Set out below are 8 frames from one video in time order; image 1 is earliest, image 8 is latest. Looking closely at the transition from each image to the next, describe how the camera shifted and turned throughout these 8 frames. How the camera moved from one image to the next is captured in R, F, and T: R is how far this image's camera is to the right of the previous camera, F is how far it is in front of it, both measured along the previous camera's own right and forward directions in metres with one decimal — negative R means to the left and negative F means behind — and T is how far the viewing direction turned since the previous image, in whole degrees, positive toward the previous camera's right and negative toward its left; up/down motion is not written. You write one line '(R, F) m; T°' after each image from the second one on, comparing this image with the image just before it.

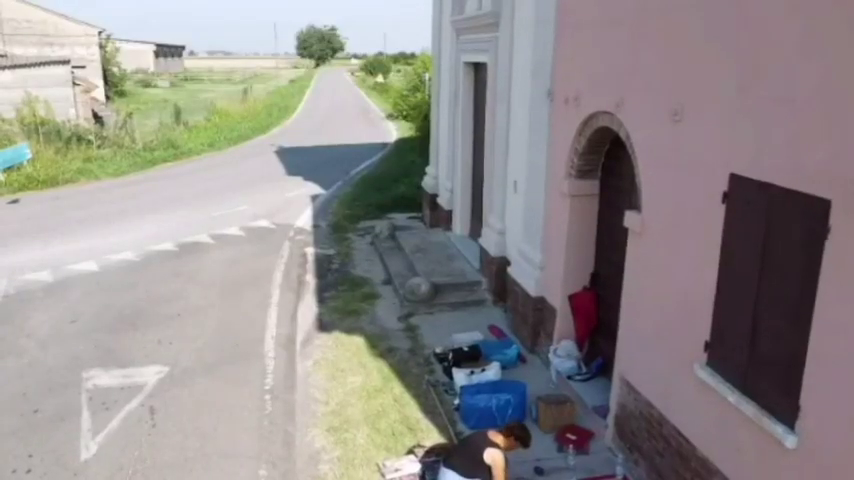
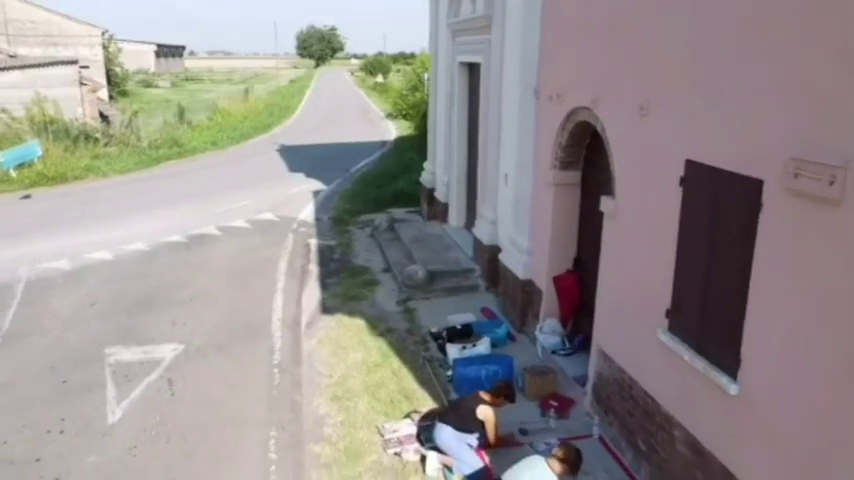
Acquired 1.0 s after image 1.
(0.0, -0.7) m; 0°
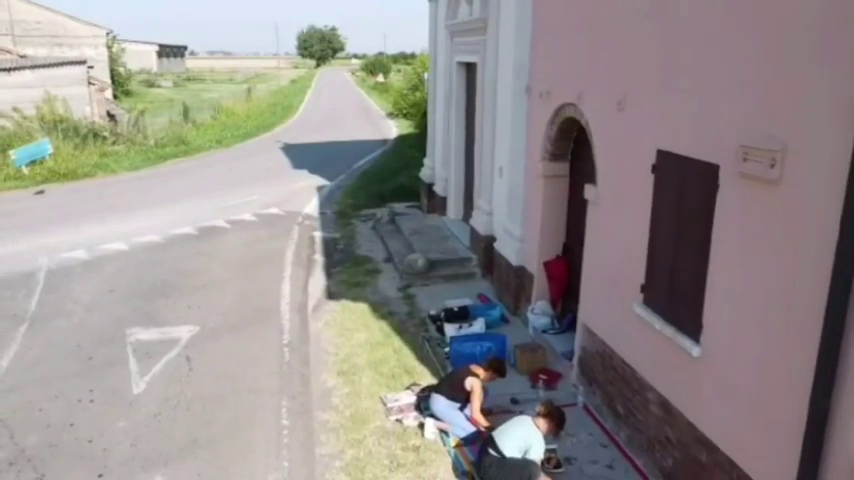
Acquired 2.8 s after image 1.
(0.0, -0.6) m; 0°
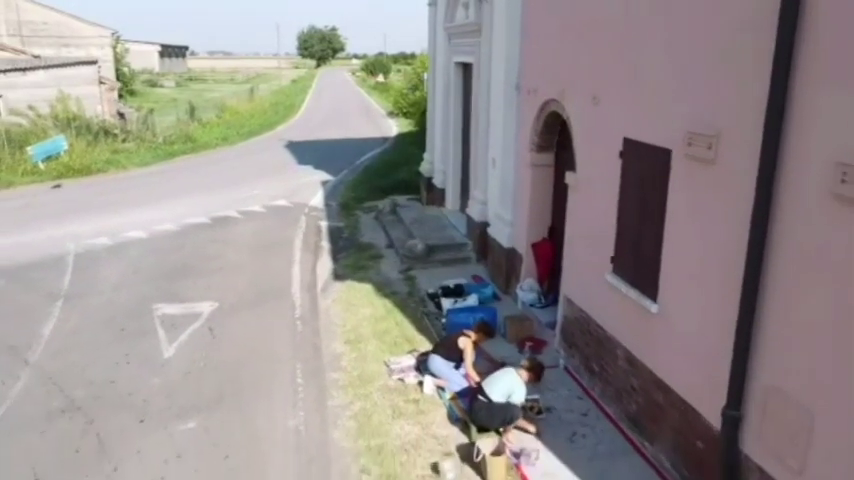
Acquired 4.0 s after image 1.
(0.0, -1.0) m; 0°
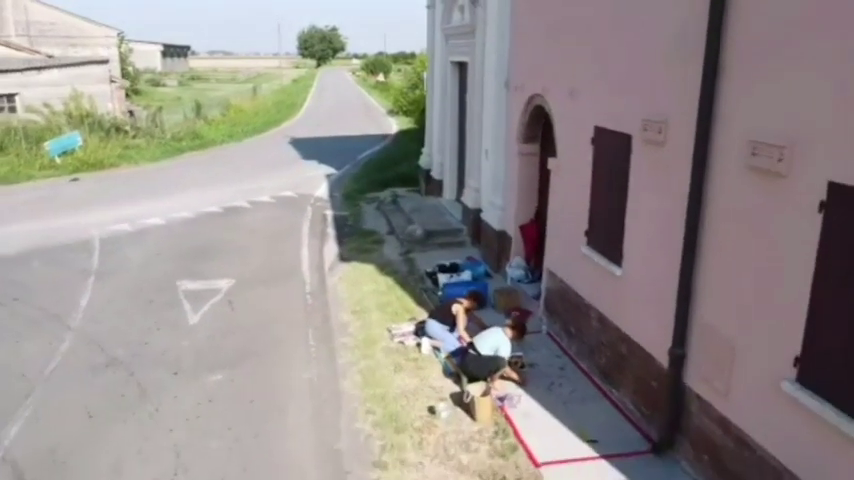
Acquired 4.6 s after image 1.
(0.0, -1.0) m; 0°
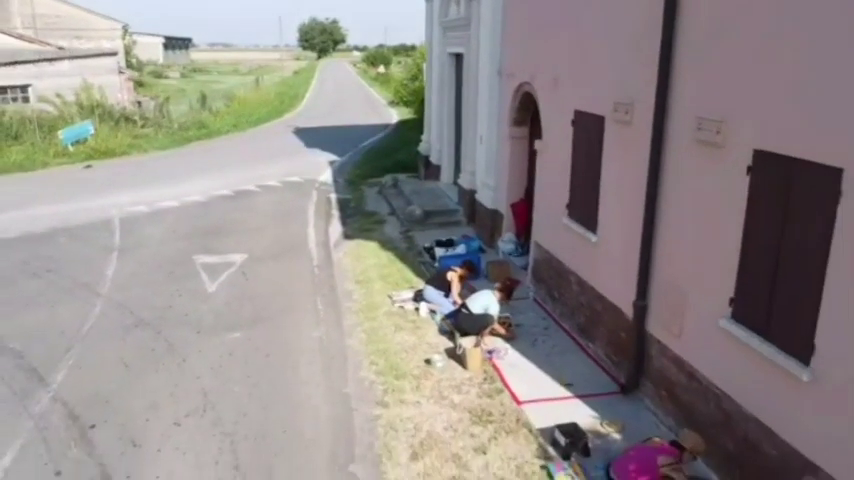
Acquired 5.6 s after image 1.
(0.0, -0.9) m; 0°
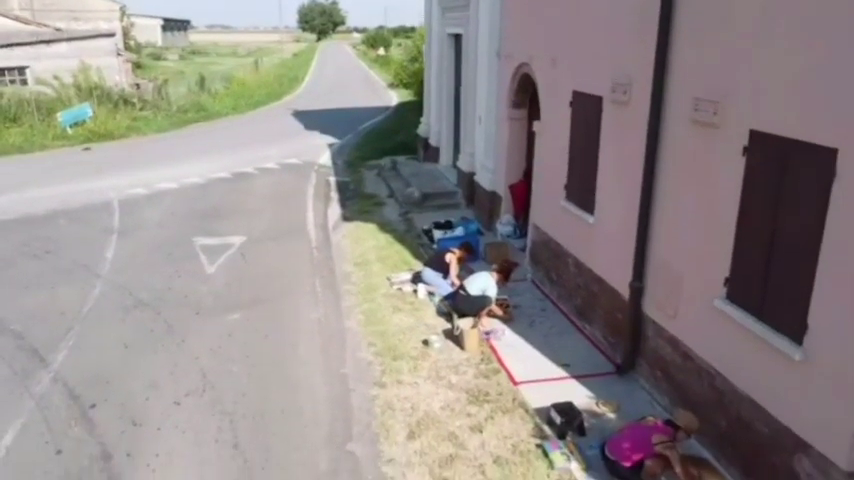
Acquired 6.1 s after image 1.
(0.0, 0.0) m; 0°
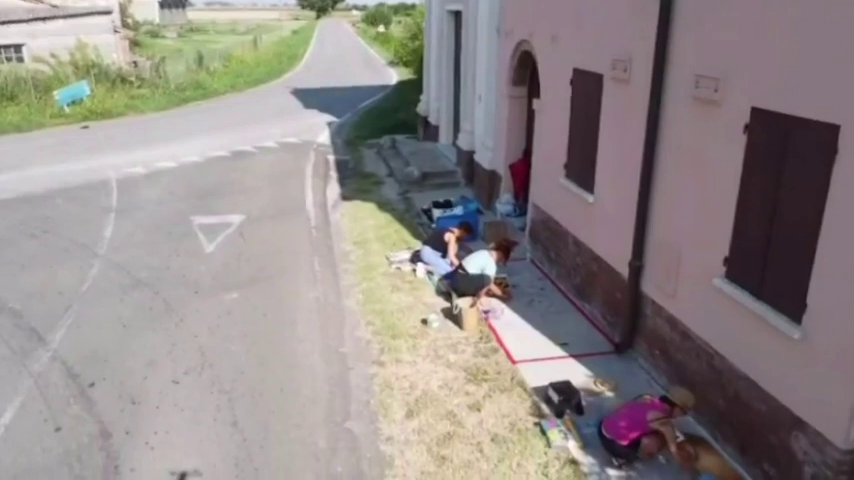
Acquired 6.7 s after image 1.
(0.0, 0.0) m; 0°
